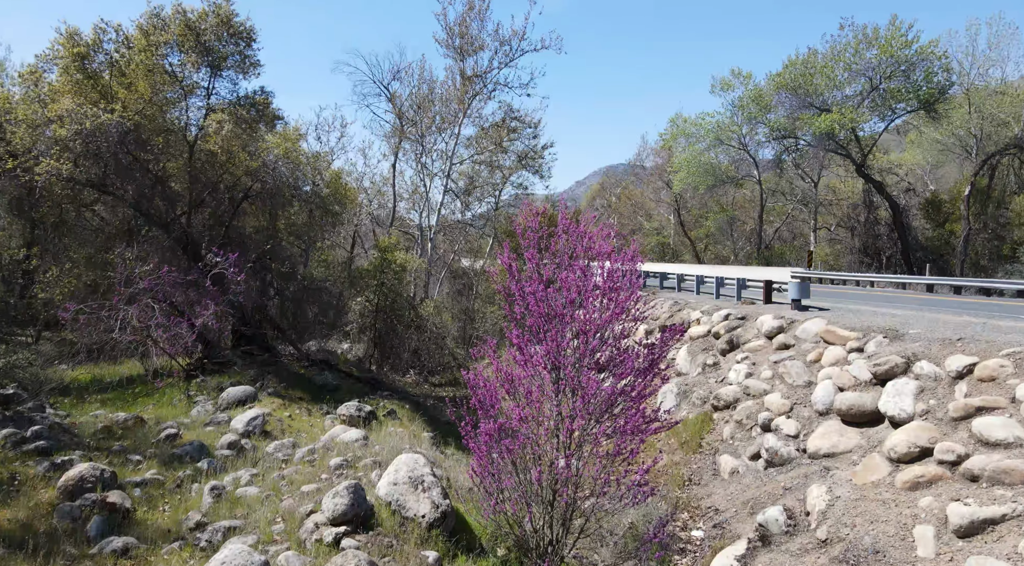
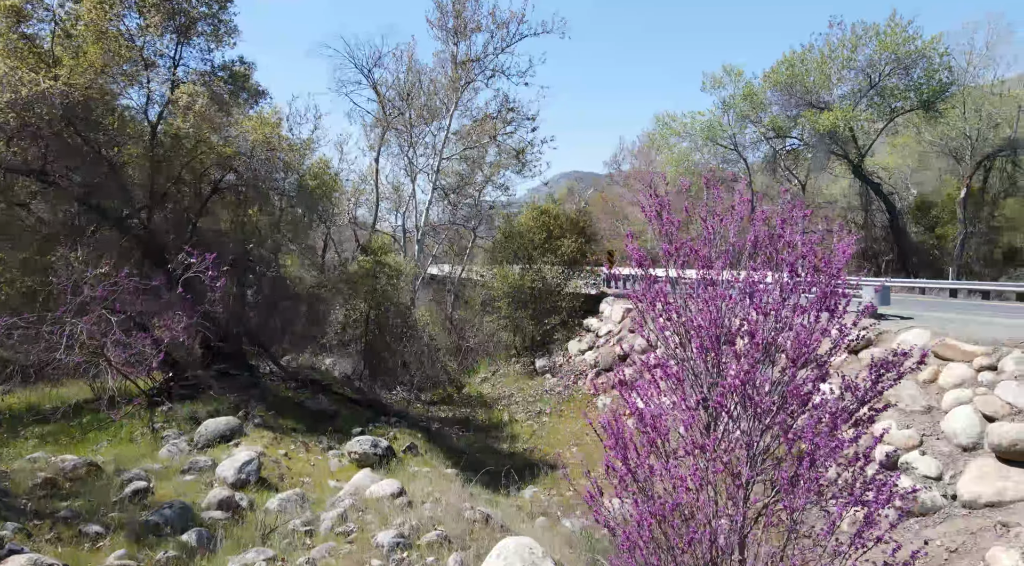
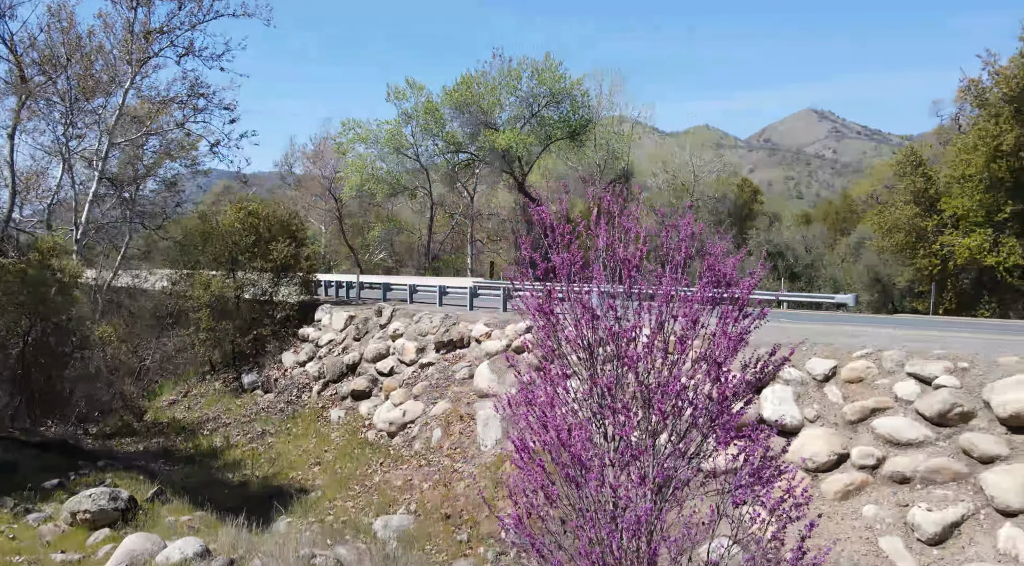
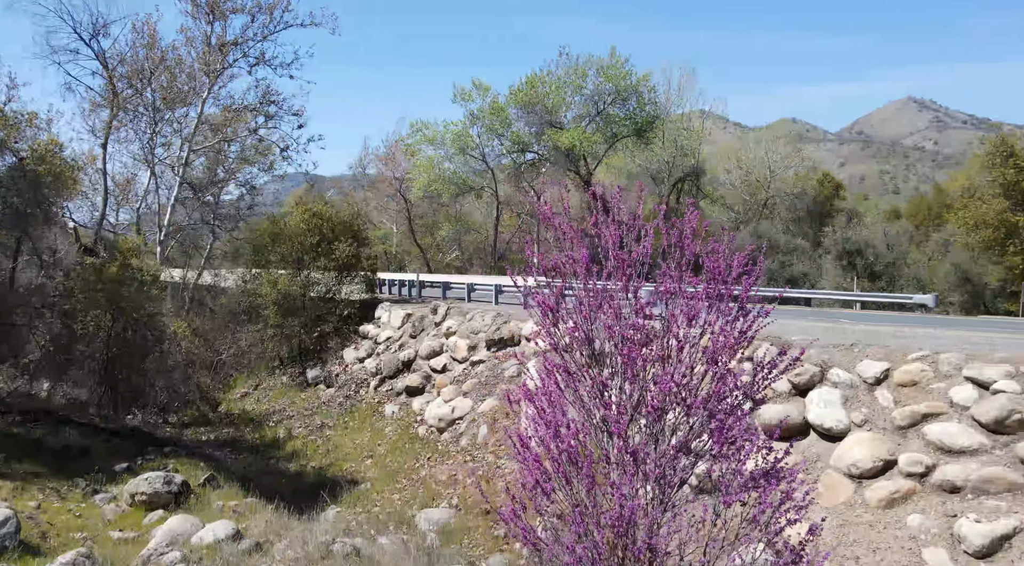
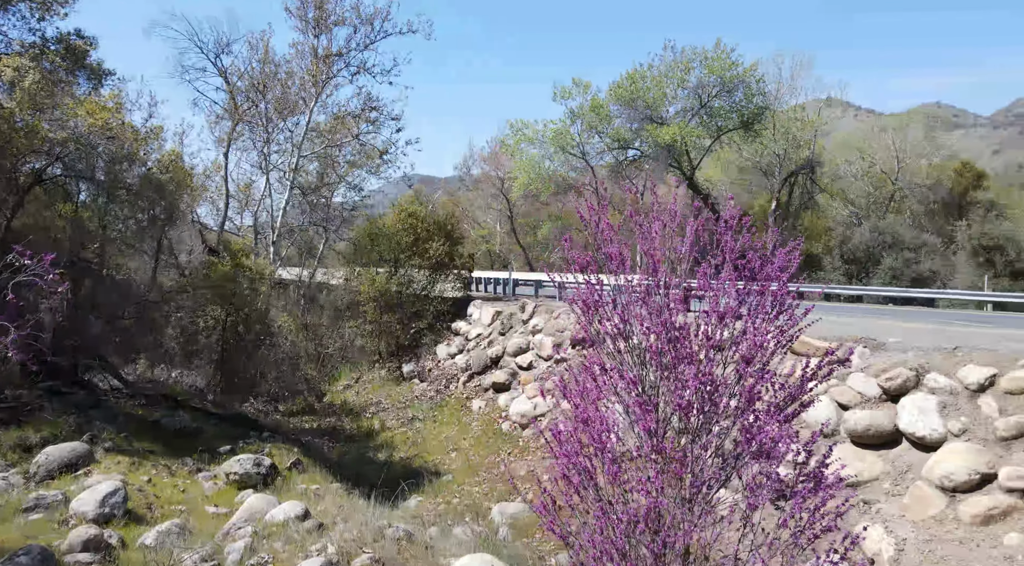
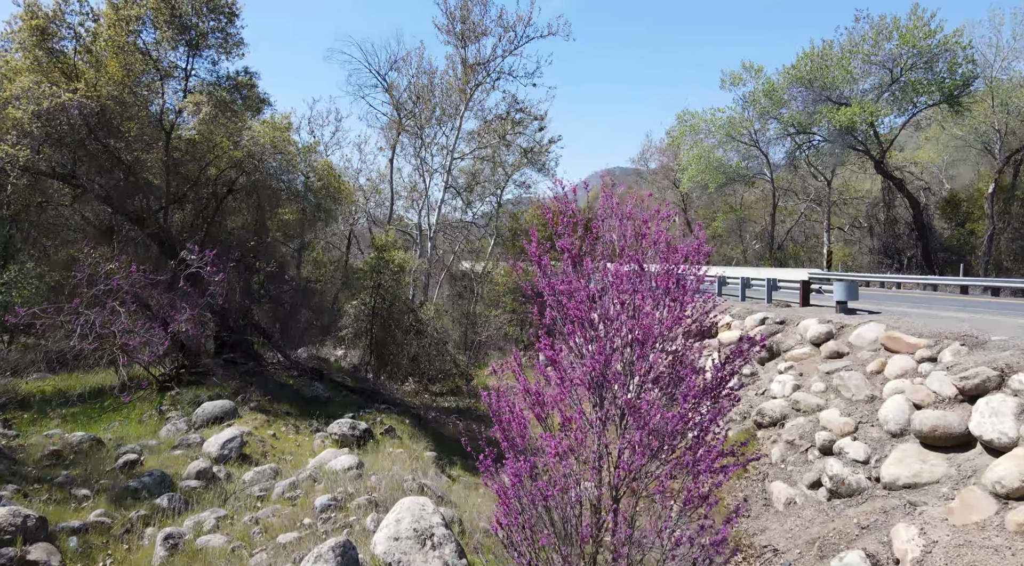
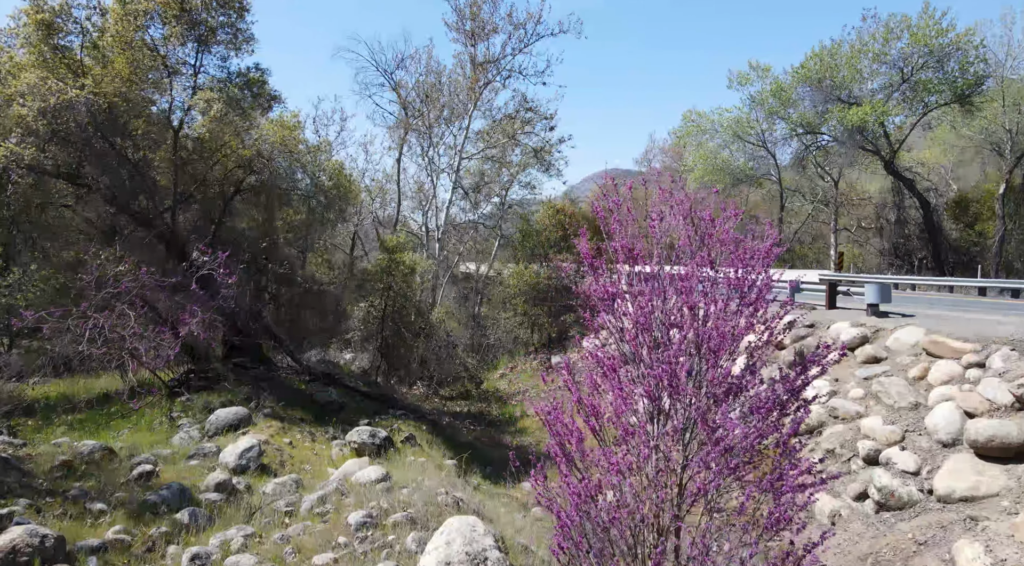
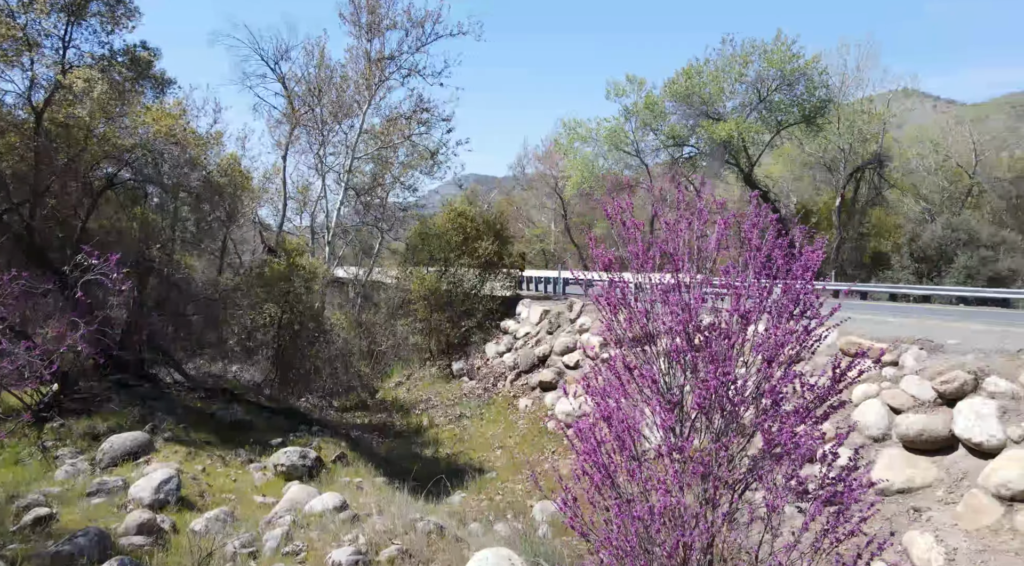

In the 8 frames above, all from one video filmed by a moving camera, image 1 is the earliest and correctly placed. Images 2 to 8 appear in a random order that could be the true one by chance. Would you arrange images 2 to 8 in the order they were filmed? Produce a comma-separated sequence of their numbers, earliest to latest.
6, 7, 2, 8, 5, 4, 3
